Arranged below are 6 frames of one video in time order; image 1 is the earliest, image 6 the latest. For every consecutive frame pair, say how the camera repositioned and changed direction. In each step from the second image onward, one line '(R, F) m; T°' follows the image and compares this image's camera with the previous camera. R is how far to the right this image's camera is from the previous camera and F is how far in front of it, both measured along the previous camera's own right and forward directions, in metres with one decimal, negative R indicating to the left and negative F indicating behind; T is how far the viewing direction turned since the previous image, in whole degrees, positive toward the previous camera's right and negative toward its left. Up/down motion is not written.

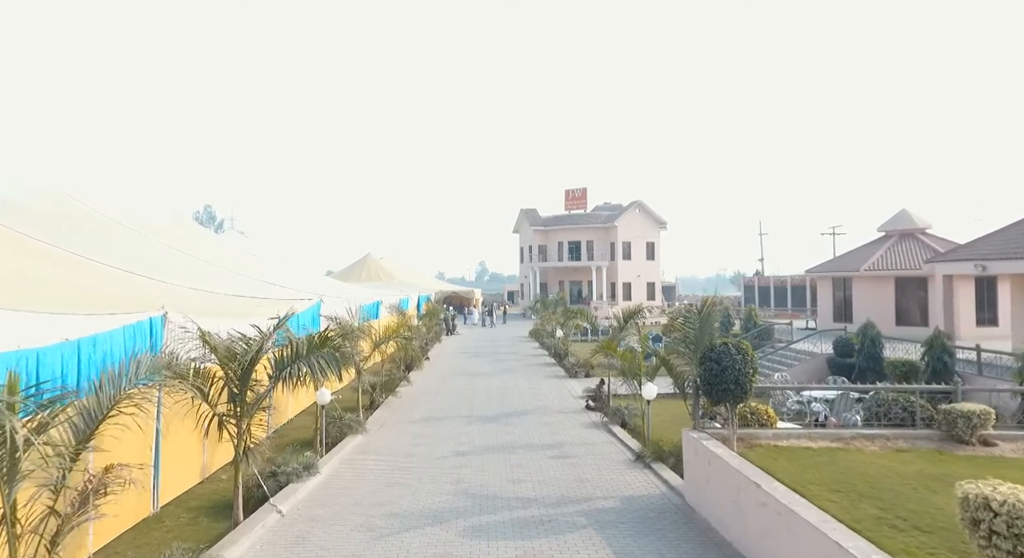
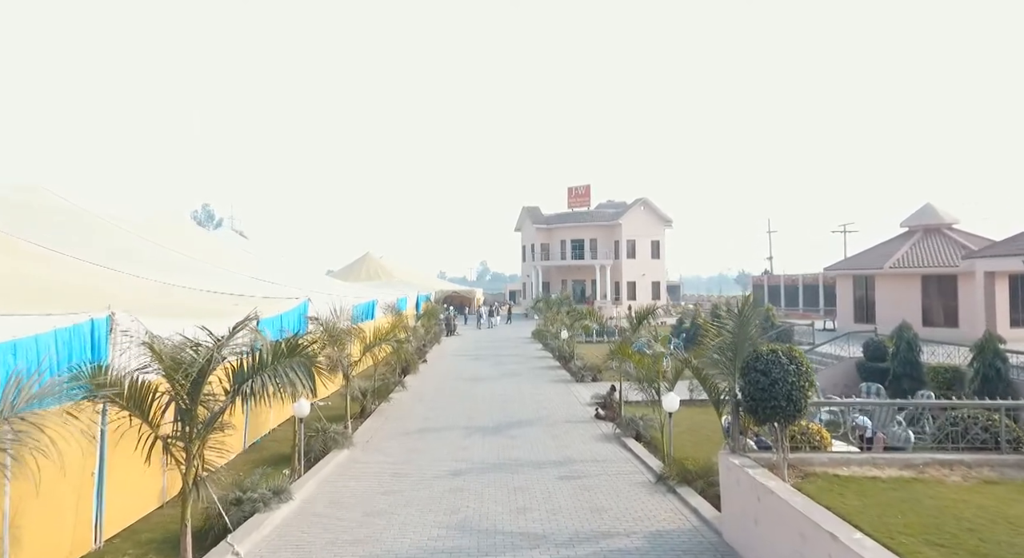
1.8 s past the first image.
(0.0, +1.2) m; 0°
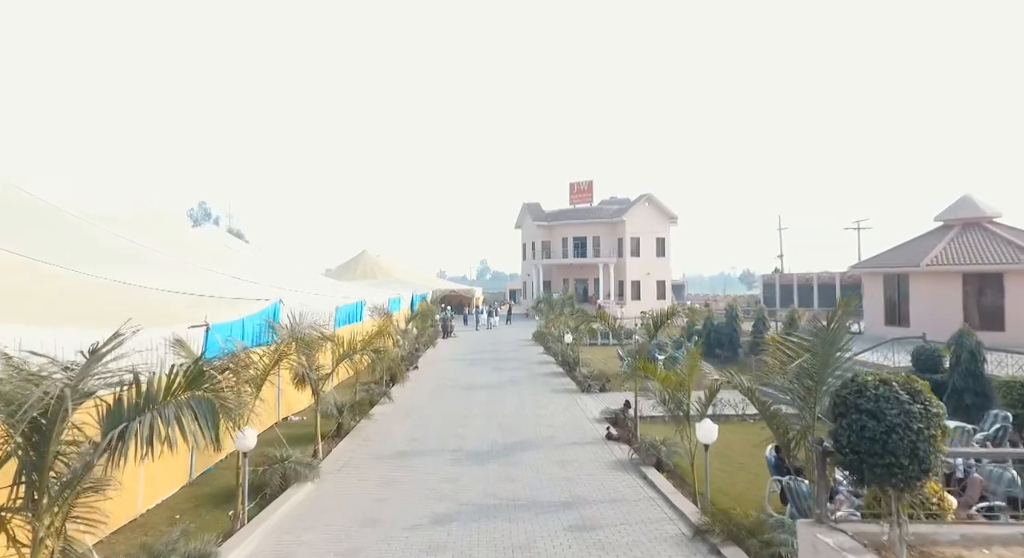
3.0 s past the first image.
(0.0, +1.8) m; 0°
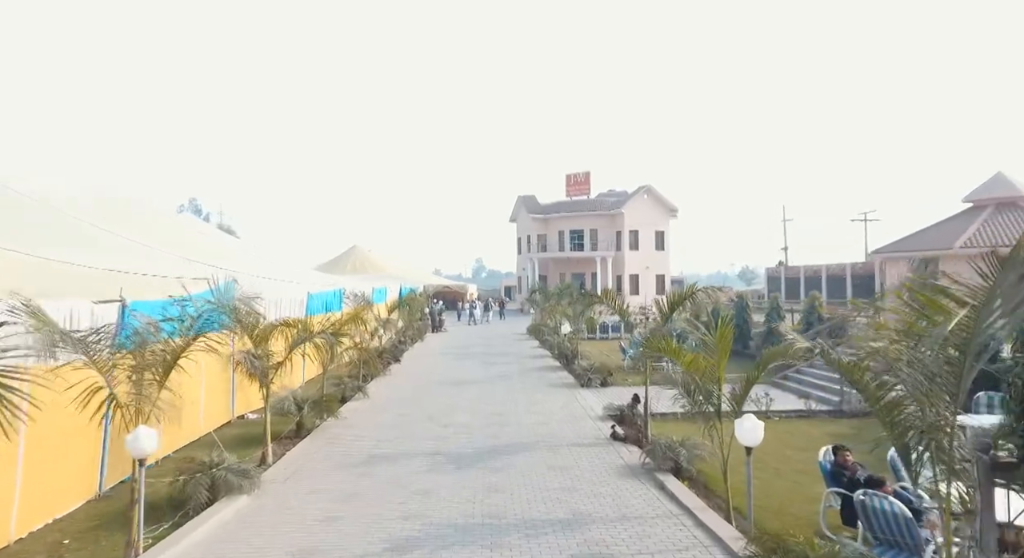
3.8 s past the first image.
(+0.1, +1.7) m; 0°
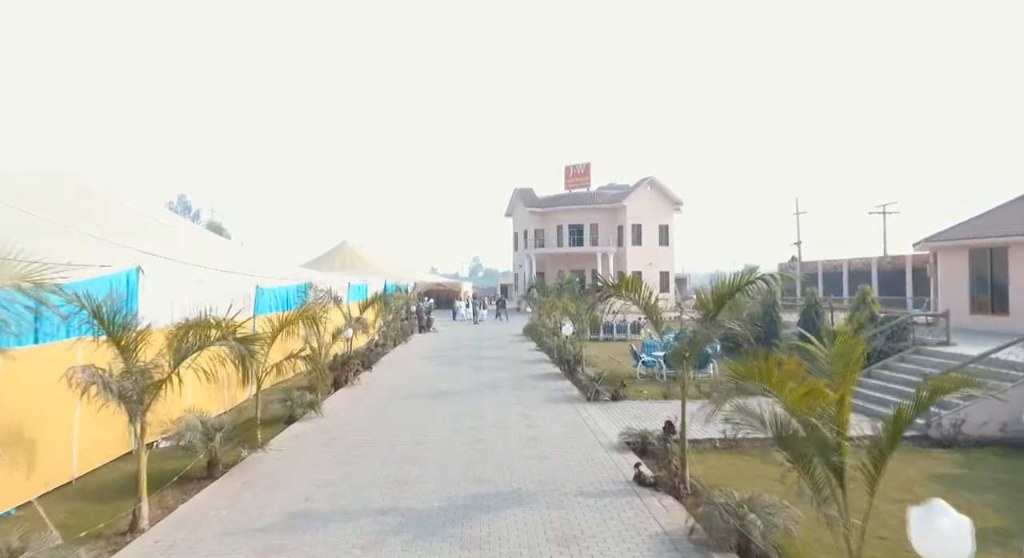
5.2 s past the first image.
(+0.1, +2.6) m; 0°
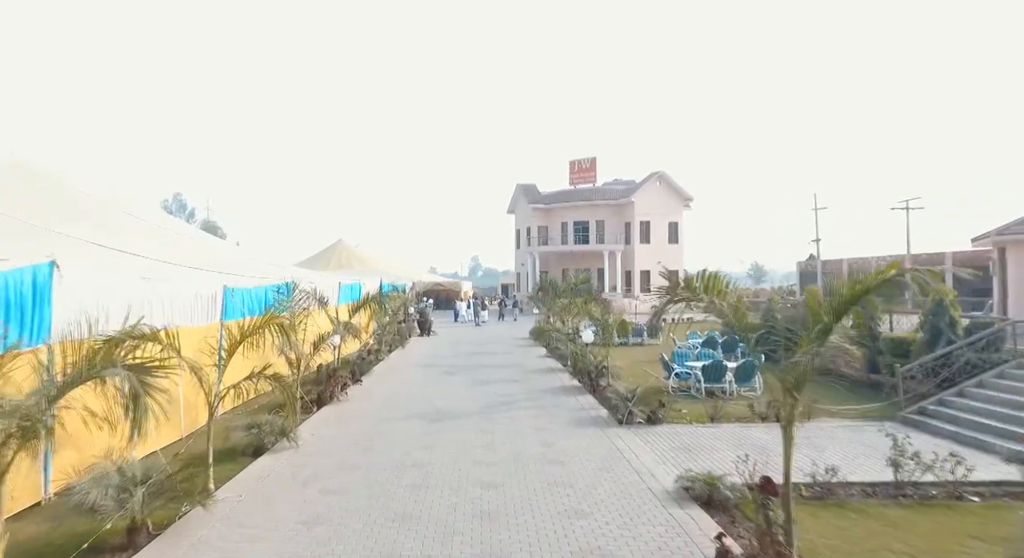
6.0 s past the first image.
(-0.3, +2.0) m; 0°
